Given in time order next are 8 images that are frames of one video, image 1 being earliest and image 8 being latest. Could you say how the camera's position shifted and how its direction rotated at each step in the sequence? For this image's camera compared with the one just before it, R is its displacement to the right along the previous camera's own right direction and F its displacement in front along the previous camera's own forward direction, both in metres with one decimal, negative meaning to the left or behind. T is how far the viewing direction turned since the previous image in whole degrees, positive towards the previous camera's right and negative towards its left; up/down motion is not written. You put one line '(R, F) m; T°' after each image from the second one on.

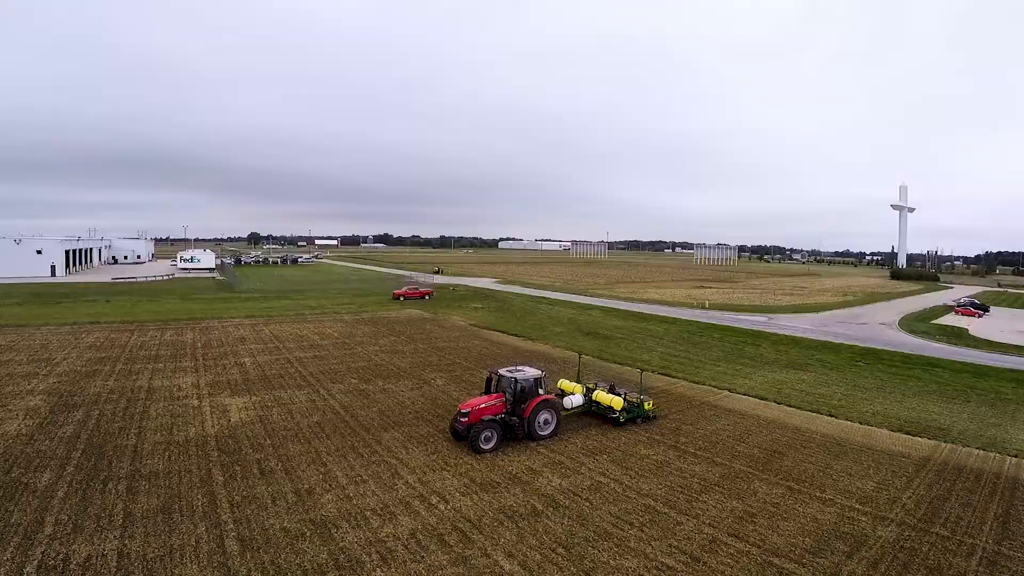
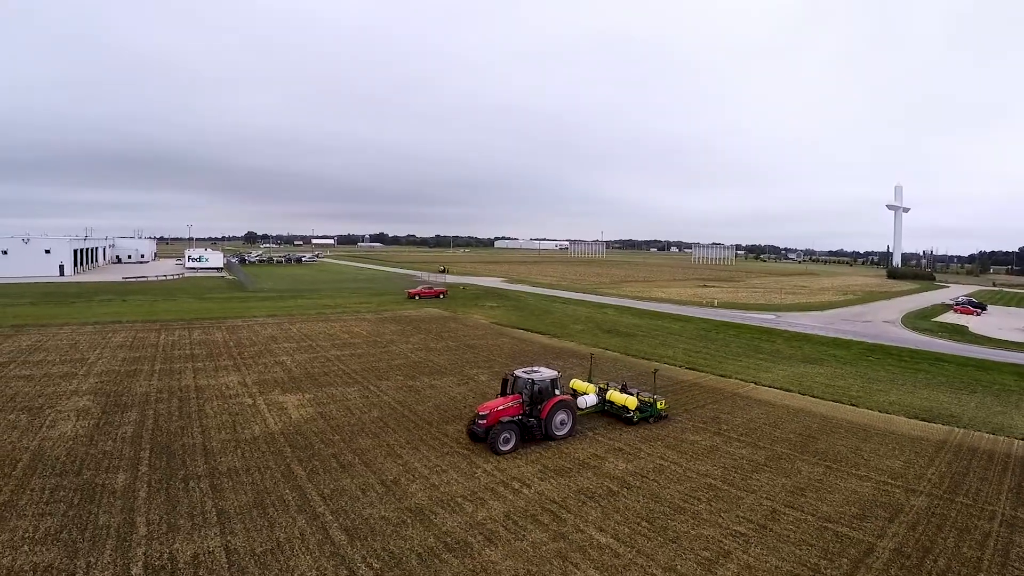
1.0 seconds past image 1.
(-1.4, -1.0) m; +1°
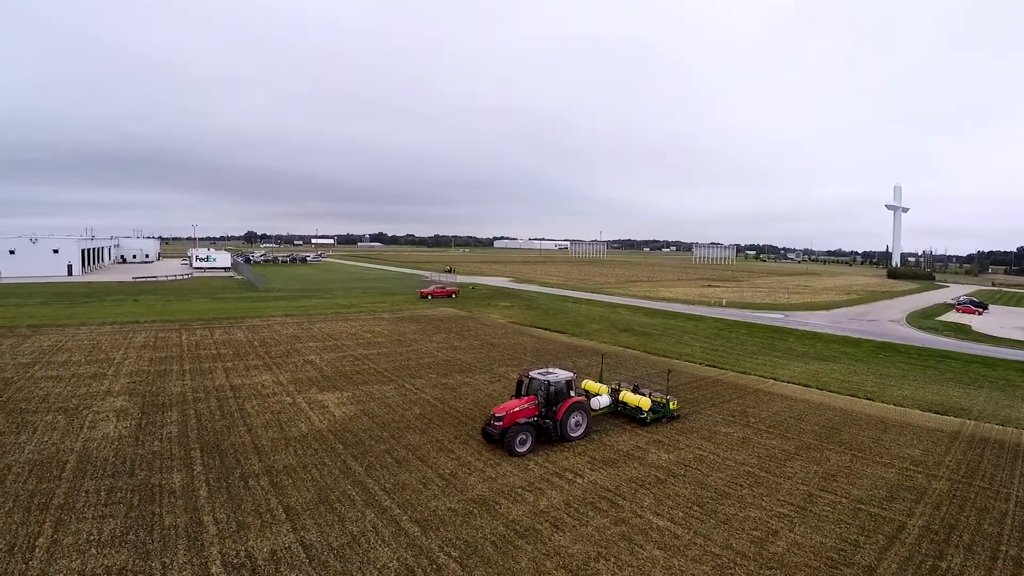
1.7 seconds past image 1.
(-1.1, -0.7) m; +1°
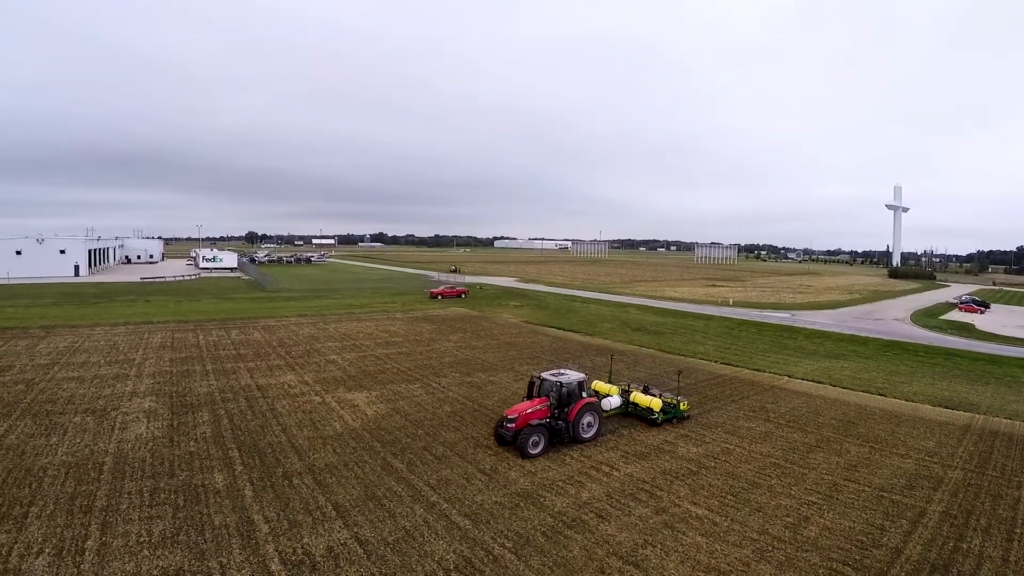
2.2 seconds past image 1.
(-0.8, -0.5) m; 0°
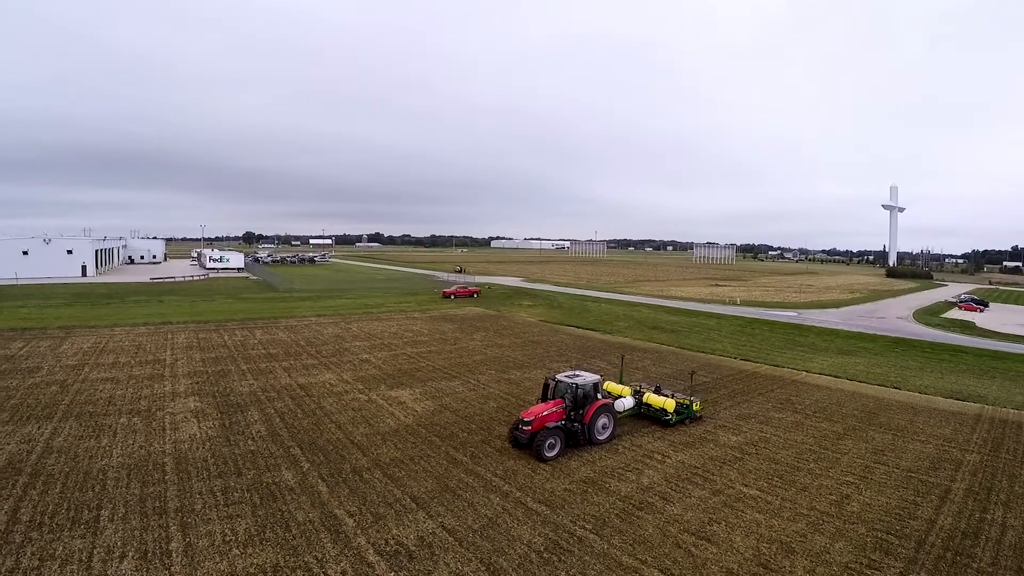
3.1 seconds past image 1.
(-1.4, -0.9) m; +1°
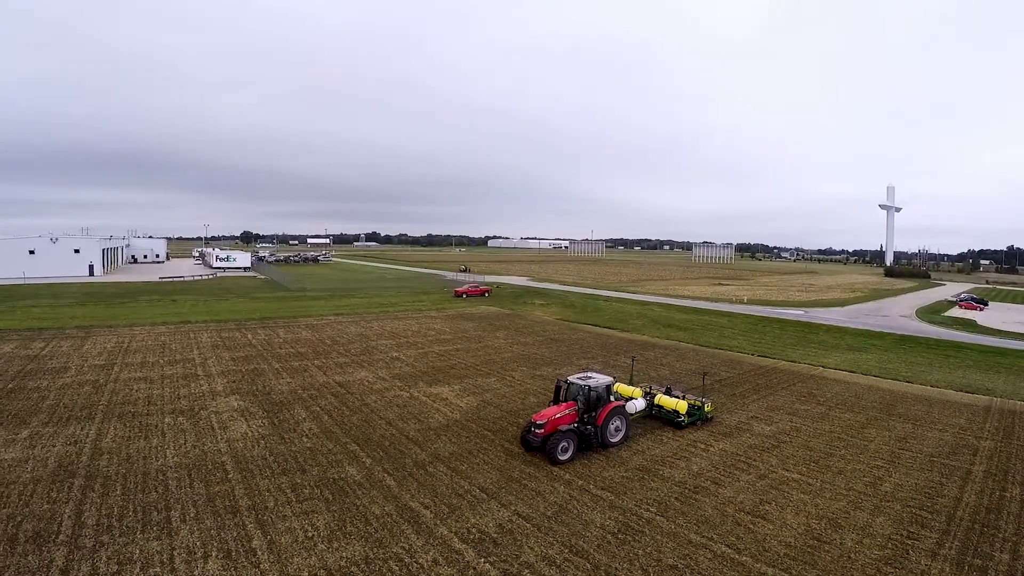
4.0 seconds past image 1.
(-1.4, -0.9) m; +1°
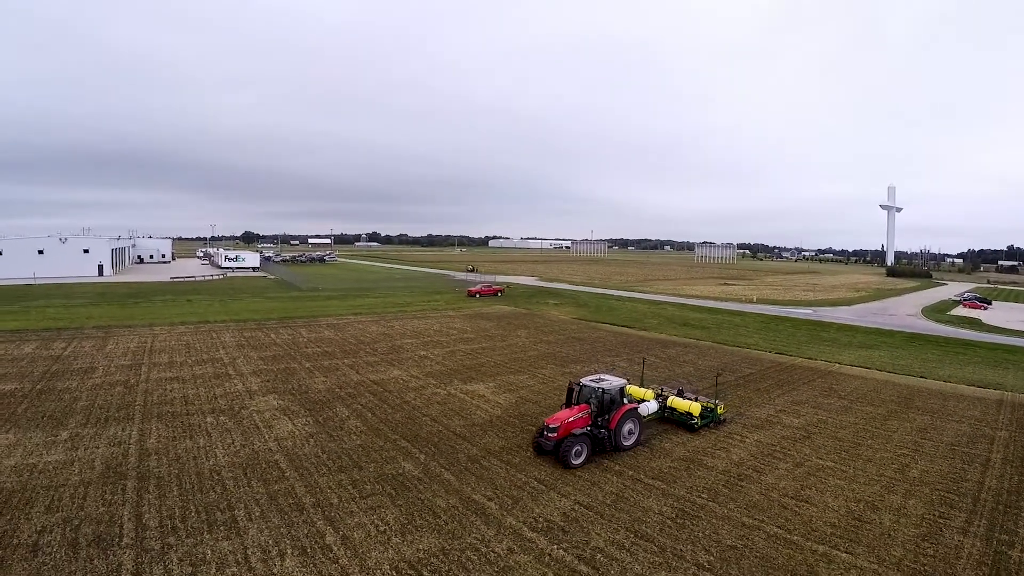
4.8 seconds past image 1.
(-1.2, -0.8) m; 0°
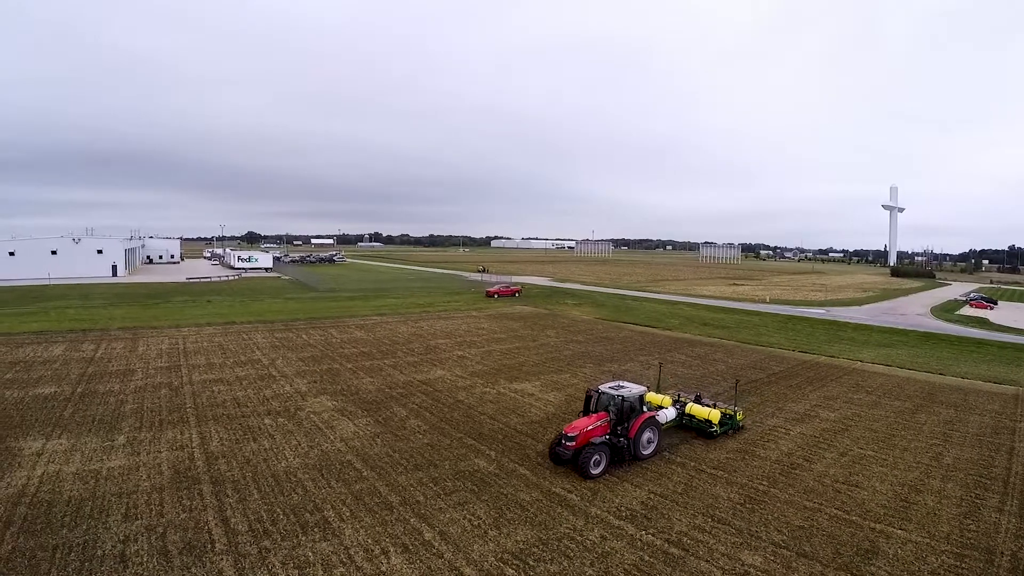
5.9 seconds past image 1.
(-1.7, -1.0) m; +1°
